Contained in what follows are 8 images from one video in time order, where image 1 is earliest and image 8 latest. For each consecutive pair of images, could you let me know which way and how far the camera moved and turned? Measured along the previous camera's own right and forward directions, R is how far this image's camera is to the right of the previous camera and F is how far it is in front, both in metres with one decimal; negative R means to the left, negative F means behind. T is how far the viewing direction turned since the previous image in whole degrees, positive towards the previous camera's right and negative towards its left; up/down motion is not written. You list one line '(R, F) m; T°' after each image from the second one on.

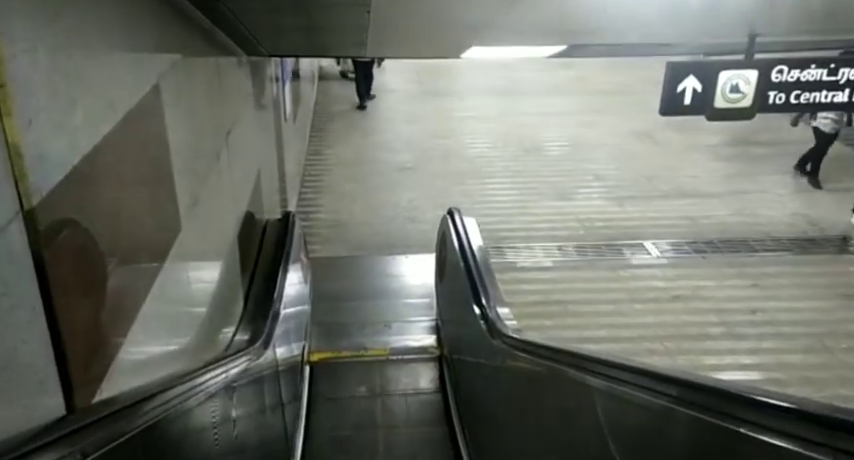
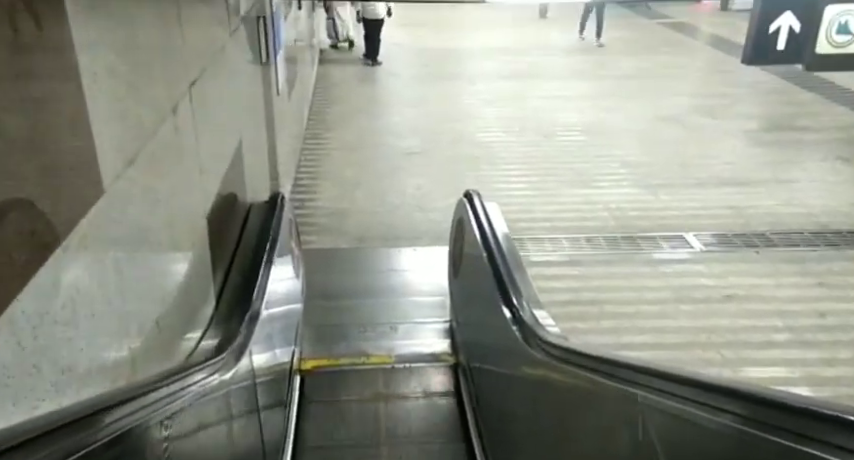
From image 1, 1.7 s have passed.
(-0.1, +0.7) m; 0°
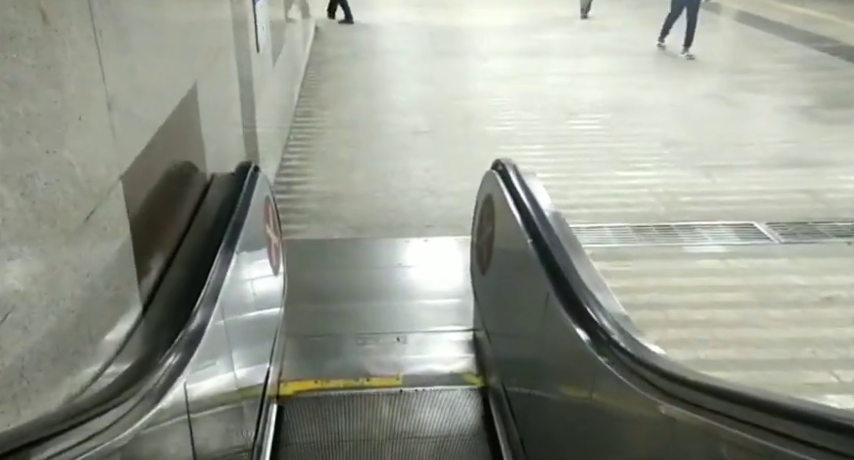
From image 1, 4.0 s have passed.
(-0.1, +0.9) m; 0°
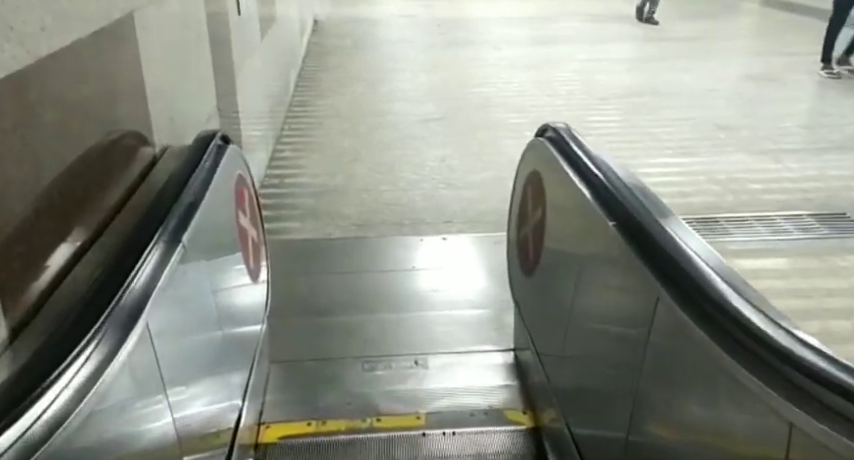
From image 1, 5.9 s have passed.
(-0.1, +0.8) m; 0°
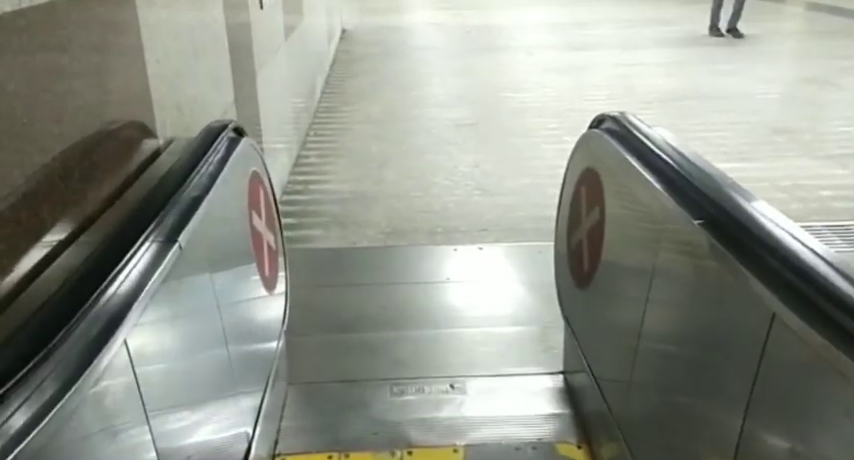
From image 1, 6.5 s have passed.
(0.0, +0.3) m; -2°
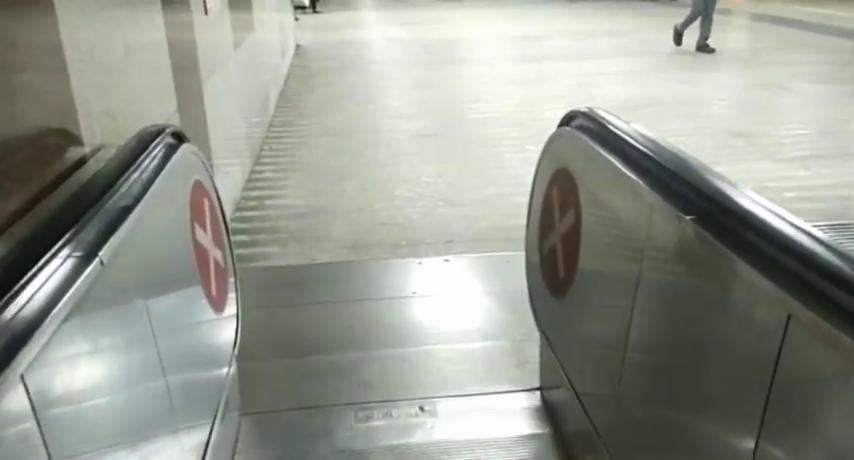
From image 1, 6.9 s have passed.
(0.0, +0.2) m; +3°
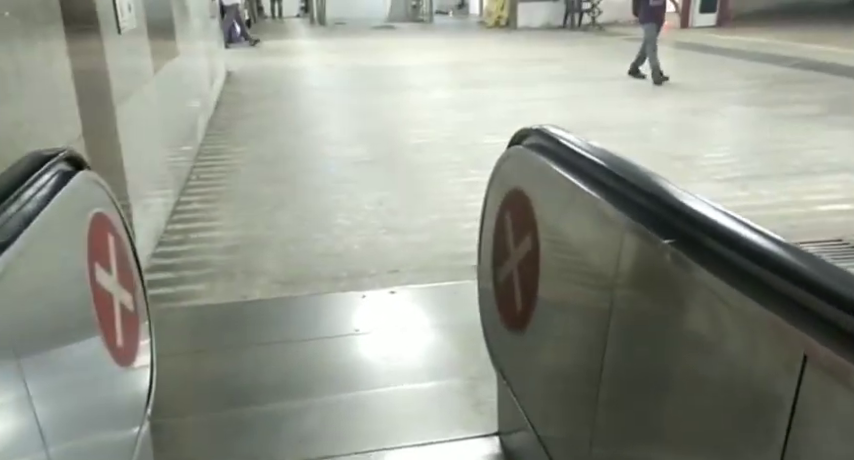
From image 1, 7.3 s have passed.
(0.0, +0.2) m; +4°
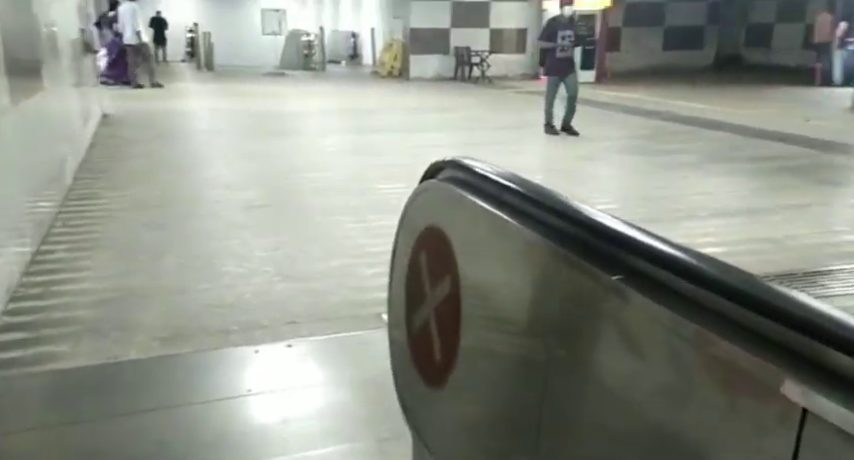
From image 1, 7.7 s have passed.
(0.0, +0.2) m; +8°
